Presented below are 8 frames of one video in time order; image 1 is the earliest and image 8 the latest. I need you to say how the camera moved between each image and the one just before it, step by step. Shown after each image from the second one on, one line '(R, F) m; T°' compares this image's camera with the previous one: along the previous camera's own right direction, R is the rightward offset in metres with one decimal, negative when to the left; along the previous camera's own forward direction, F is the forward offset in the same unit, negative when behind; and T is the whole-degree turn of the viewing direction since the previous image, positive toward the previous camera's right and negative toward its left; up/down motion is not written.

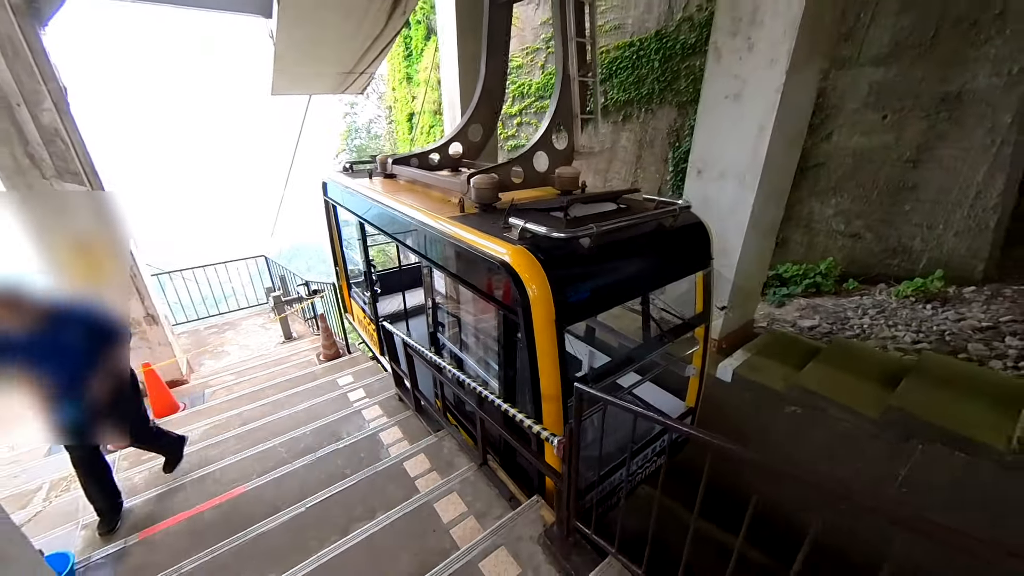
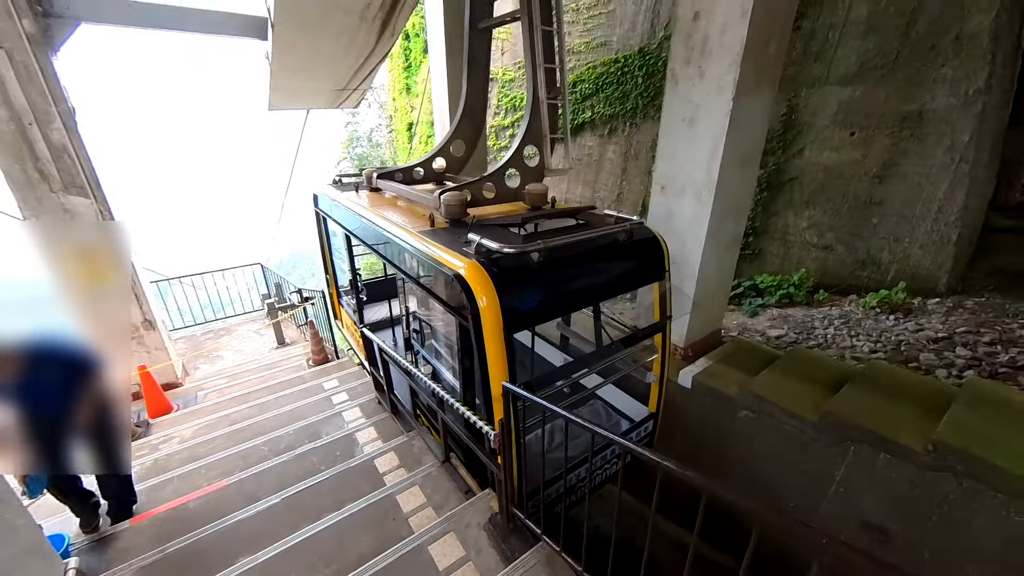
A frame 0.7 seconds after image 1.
(+0.3, -0.2) m; -1°
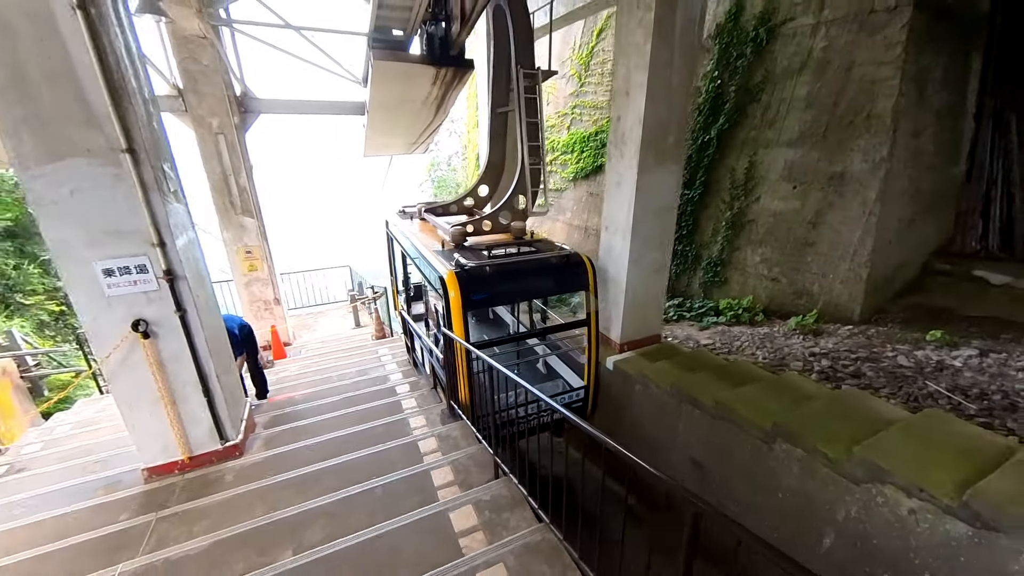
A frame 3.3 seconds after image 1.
(+1.0, -1.3) m; -11°
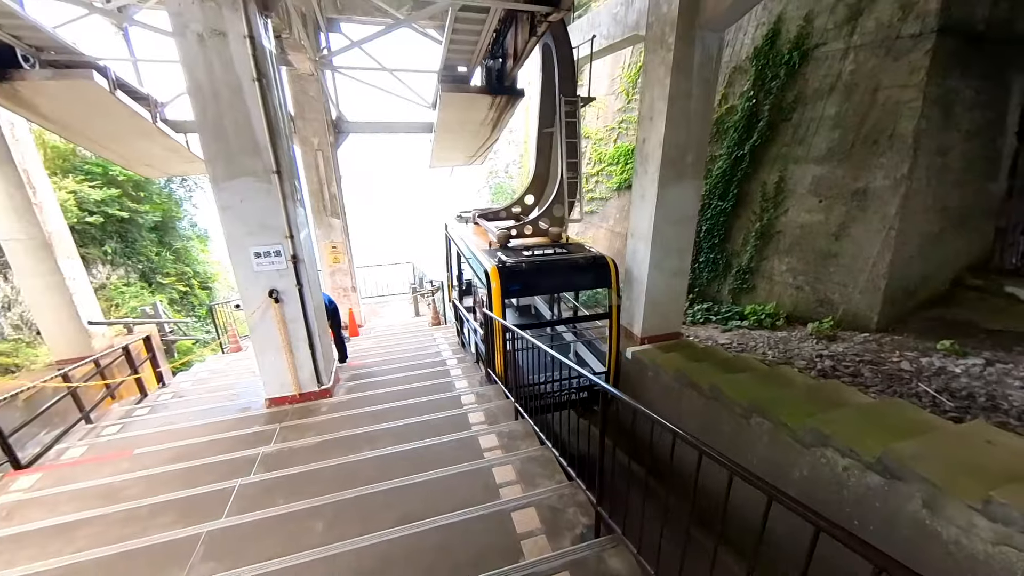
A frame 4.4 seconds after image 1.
(+0.2, -0.7) m; -8°
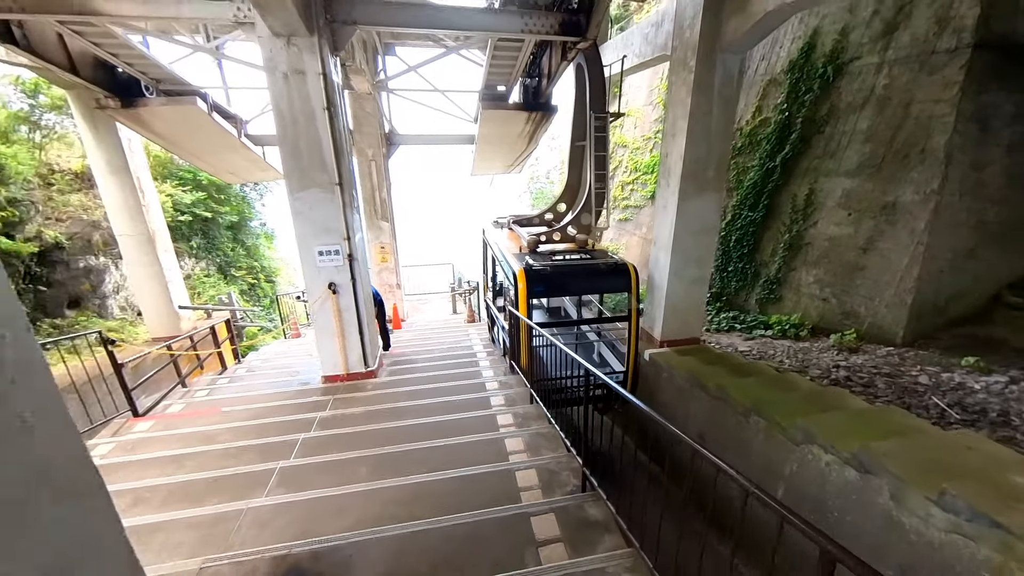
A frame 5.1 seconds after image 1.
(+0.2, -0.4) m; -6°
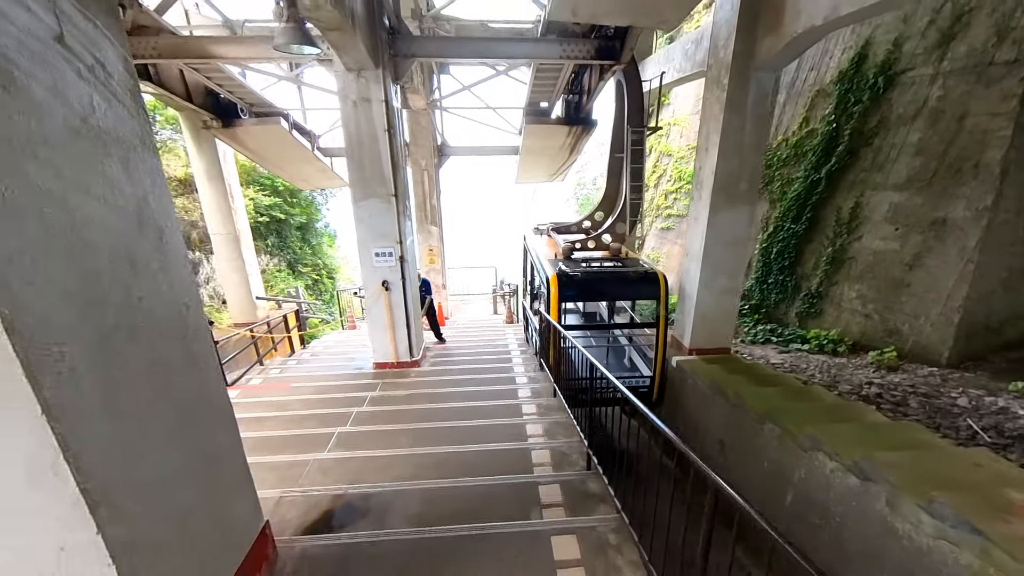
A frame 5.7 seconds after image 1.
(+0.2, -0.4) m; -7°
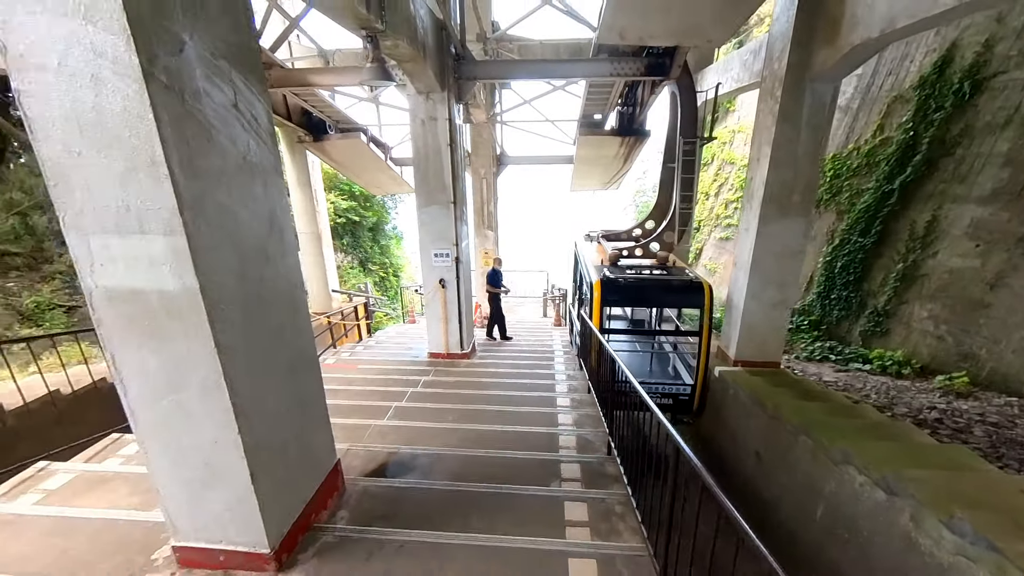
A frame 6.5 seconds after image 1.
(+0.2, -0.3) m; -8°
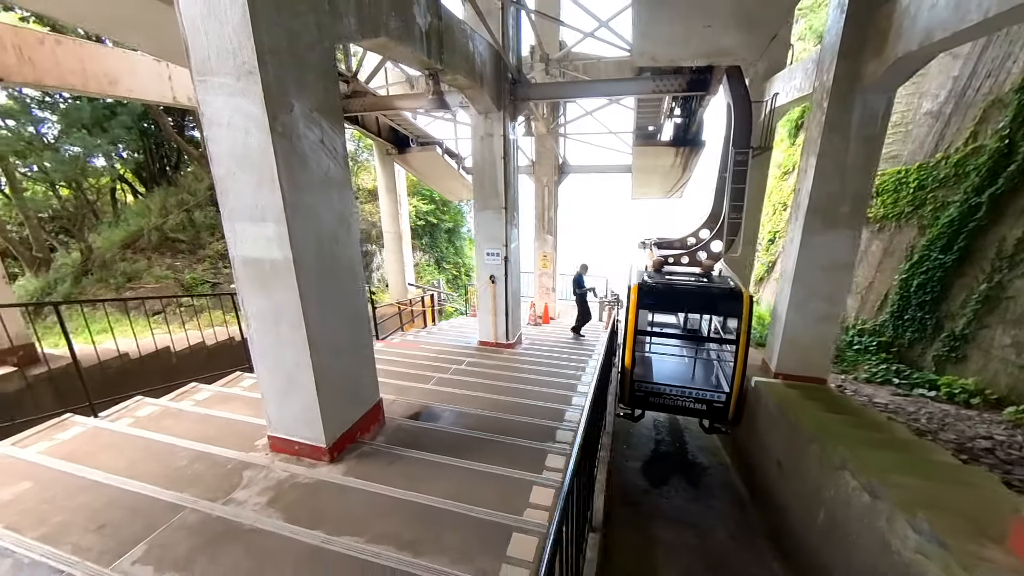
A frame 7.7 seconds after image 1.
(+0.5, -0.5) m; -11°
